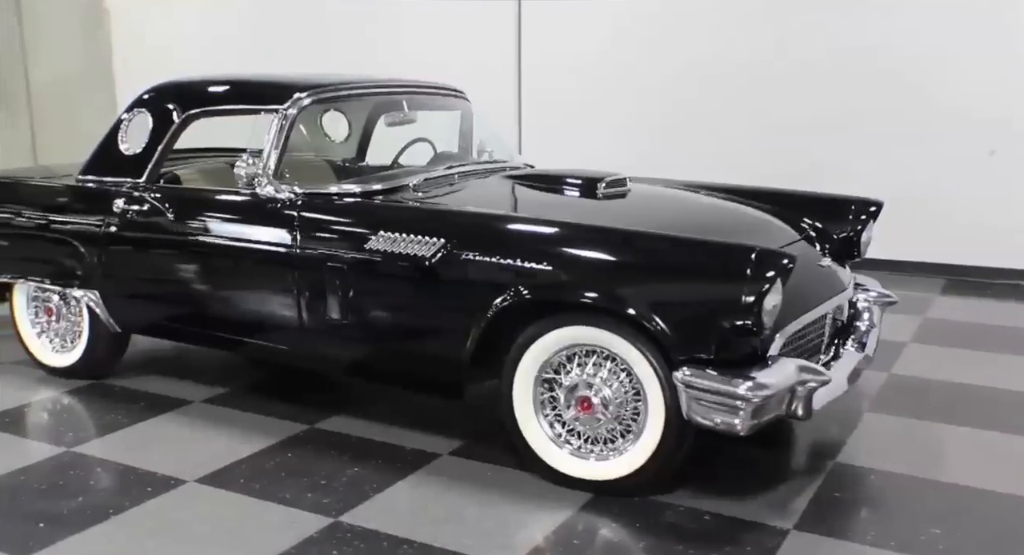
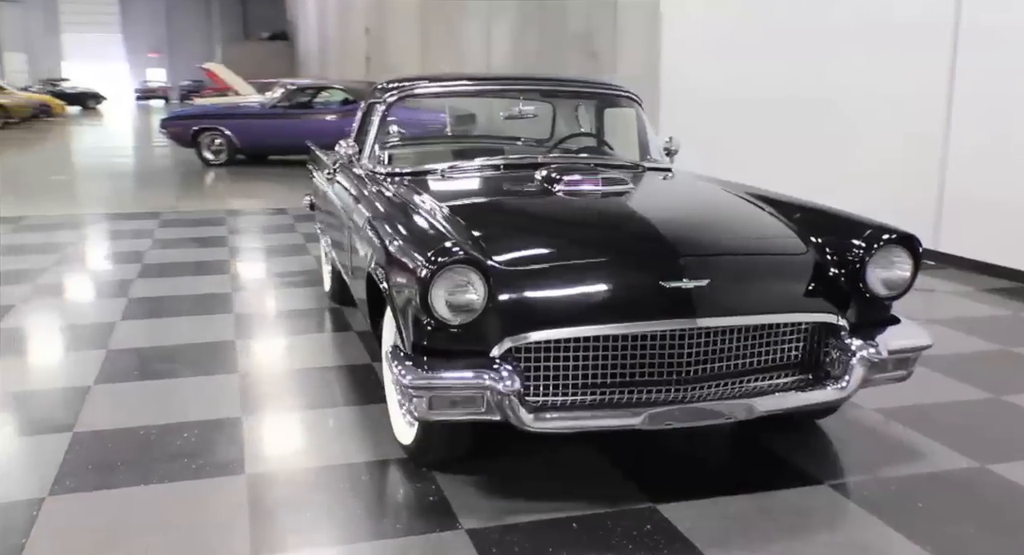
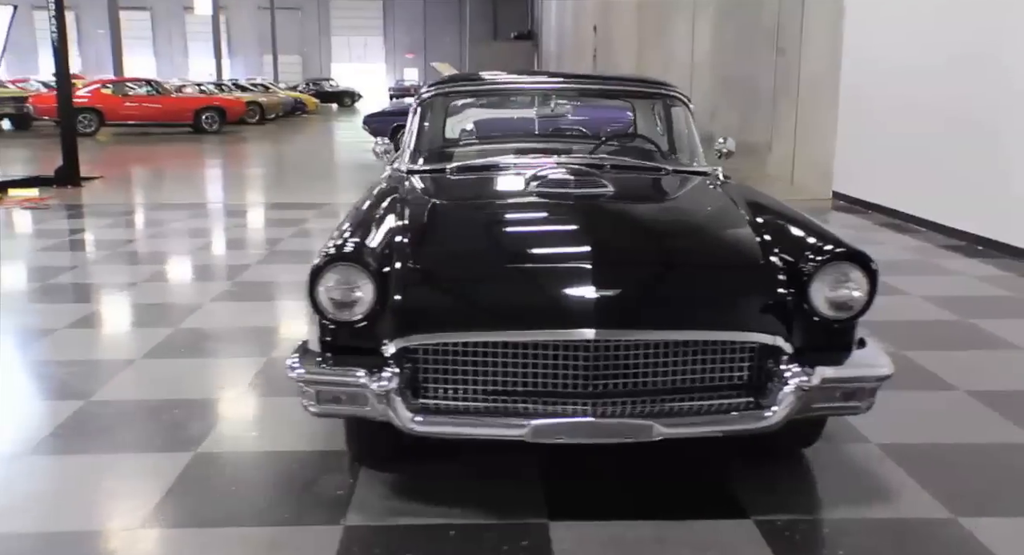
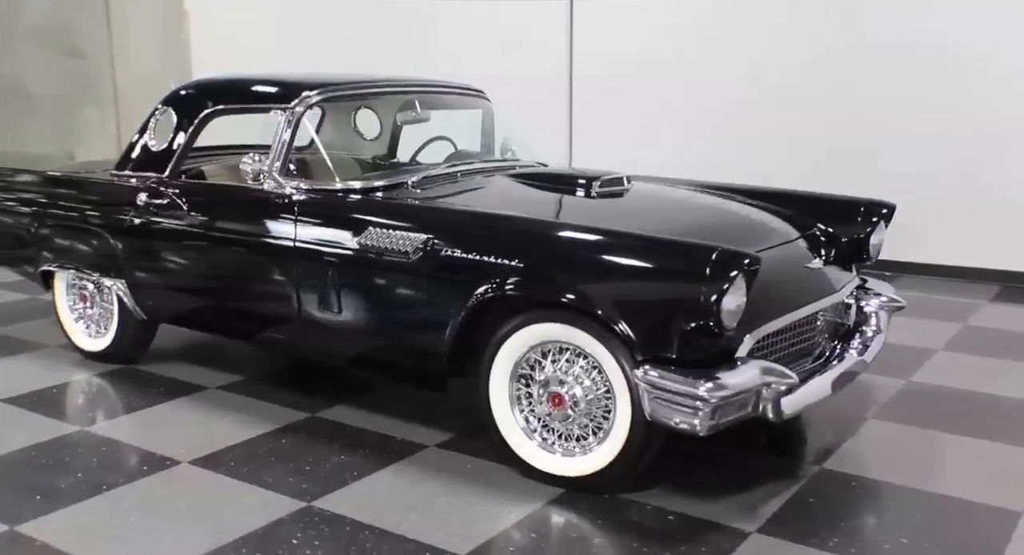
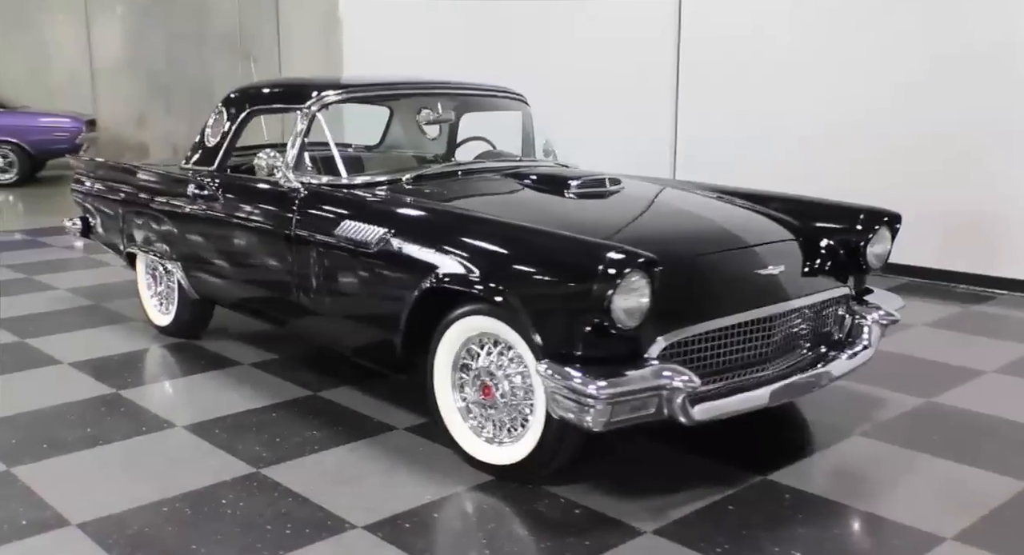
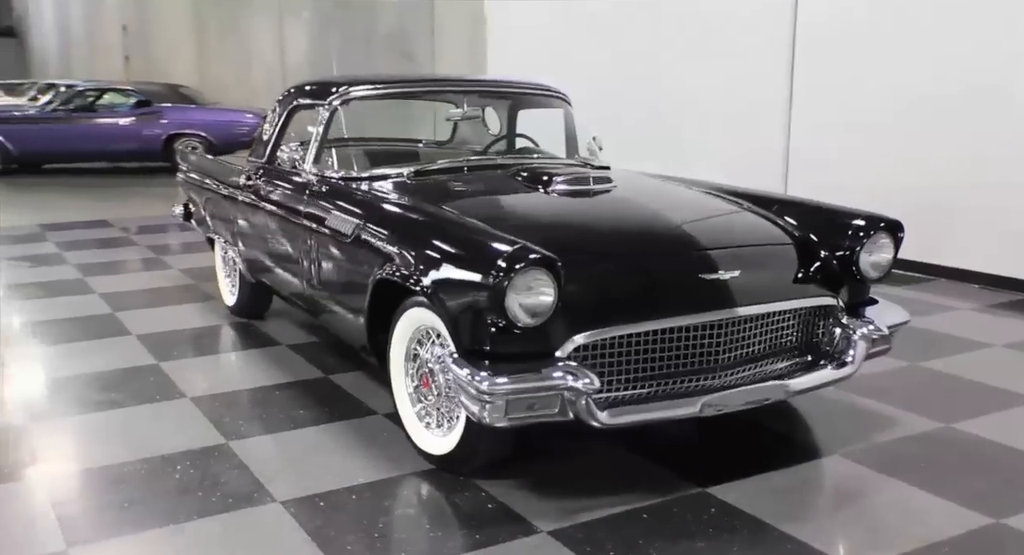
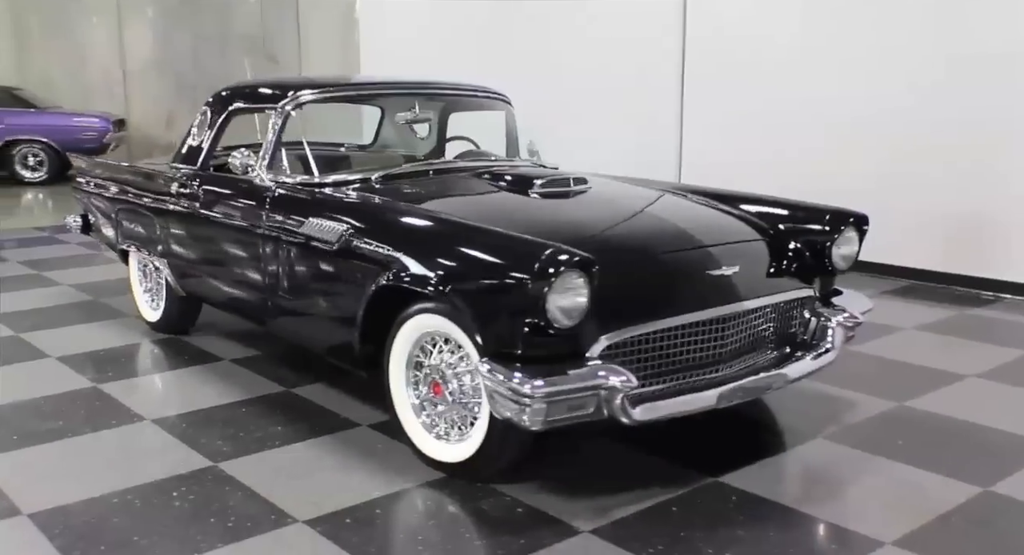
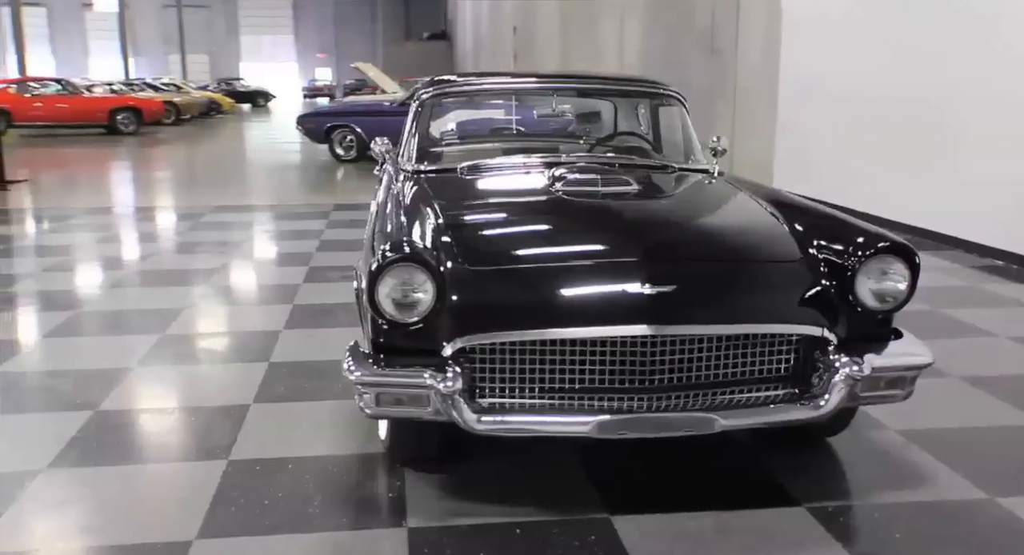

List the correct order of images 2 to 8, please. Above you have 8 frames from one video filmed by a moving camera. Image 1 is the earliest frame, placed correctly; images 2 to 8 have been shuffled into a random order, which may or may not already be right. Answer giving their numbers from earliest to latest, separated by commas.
4, 5, 7, 6, 2, 8, 3
